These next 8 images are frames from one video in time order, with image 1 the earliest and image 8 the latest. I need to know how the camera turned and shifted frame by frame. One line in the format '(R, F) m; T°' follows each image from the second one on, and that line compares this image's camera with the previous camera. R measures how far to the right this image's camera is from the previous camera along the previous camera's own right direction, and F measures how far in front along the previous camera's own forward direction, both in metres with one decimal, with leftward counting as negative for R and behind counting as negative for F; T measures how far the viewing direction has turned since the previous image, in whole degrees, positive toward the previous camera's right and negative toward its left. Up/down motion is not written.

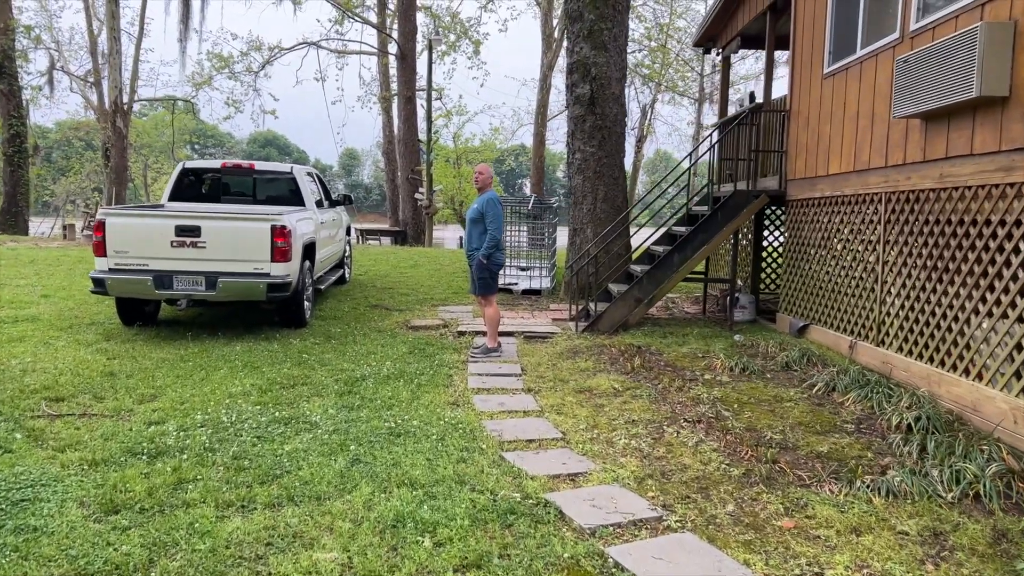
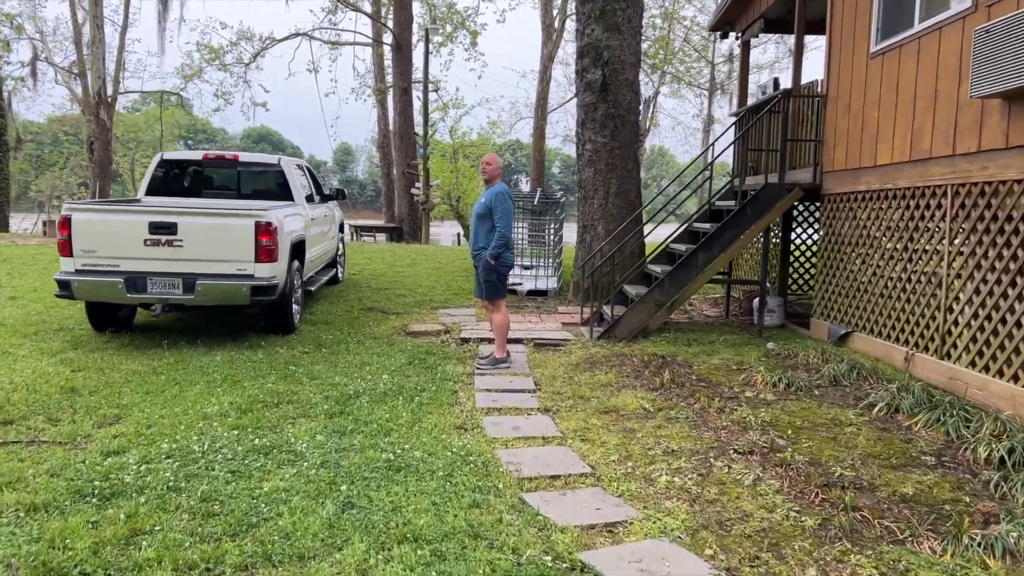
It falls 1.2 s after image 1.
(-0.1, +0.6) m; 0°
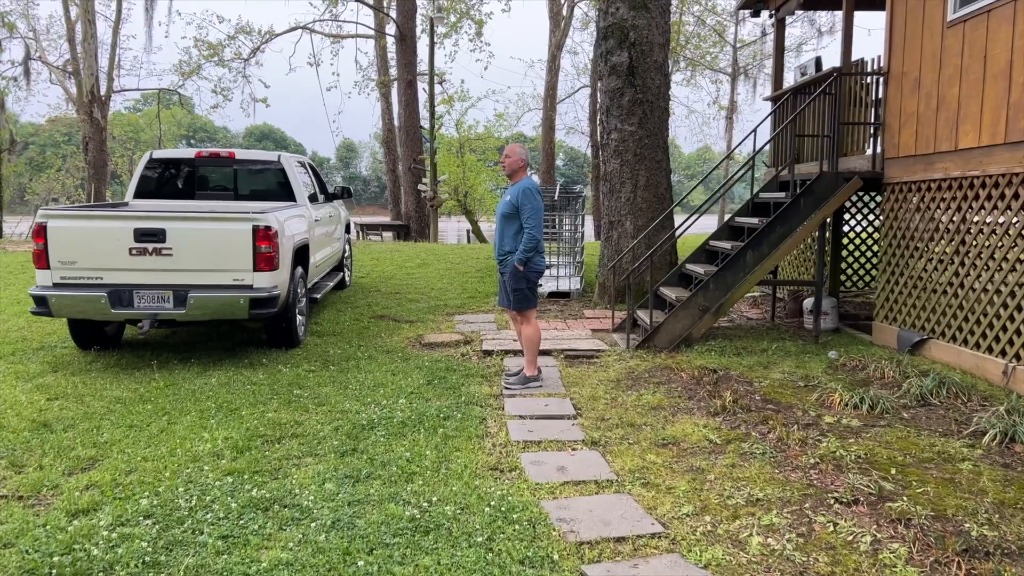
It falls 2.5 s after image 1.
(-0.2, +0.7) m; 0°
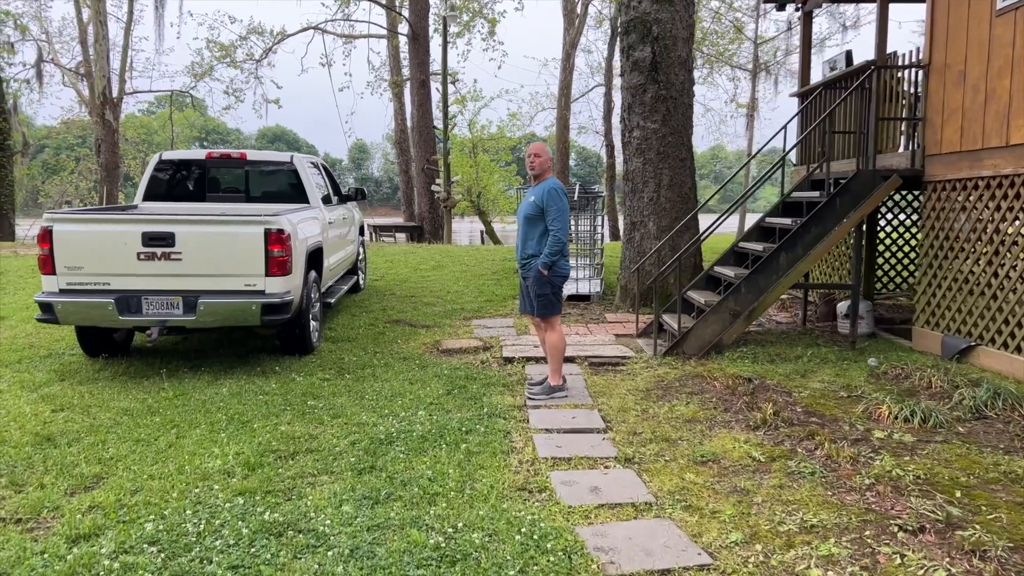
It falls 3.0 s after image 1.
(-0.1, +0.2) m; -1°
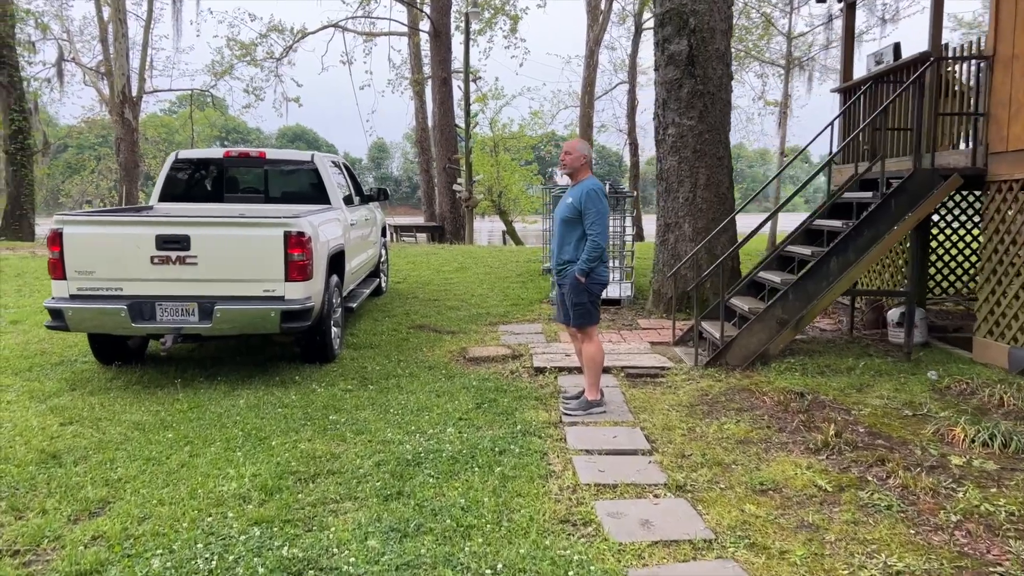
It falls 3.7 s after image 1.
(-0.1, +0.3) m; -1°
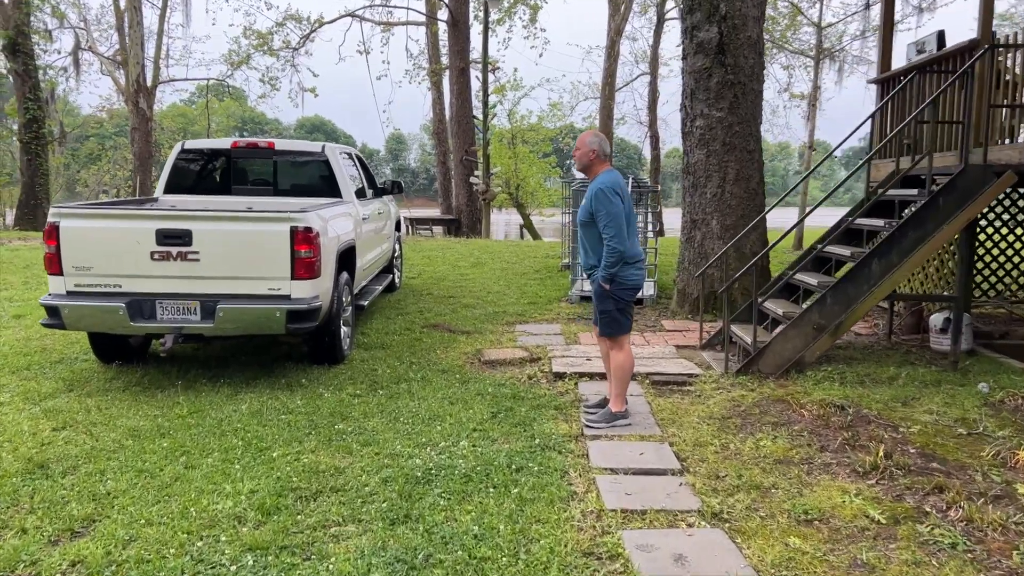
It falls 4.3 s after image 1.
(0.0, +0.3) m; -1°
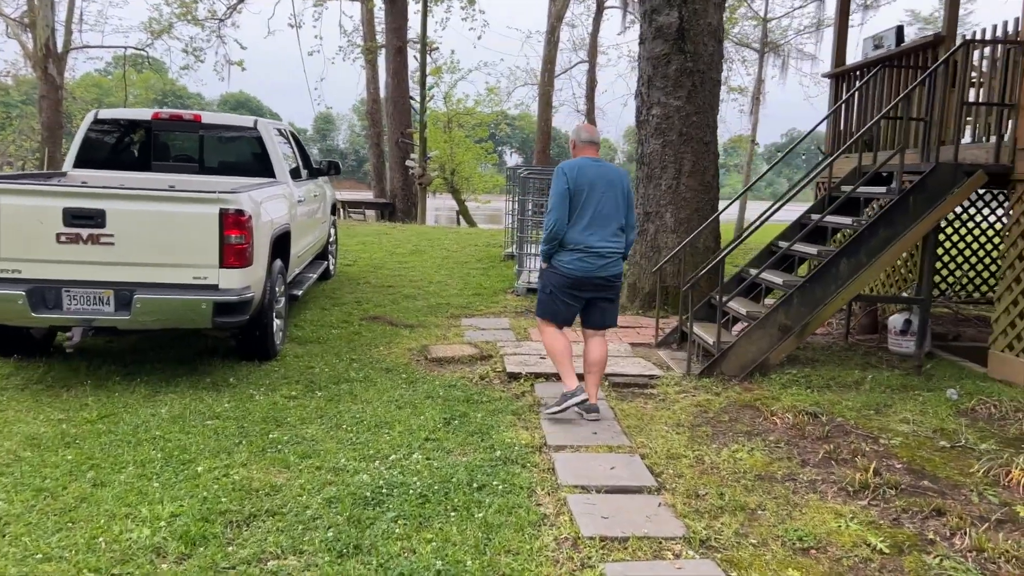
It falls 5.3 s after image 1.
(-0.1, +0.4) m; +5°
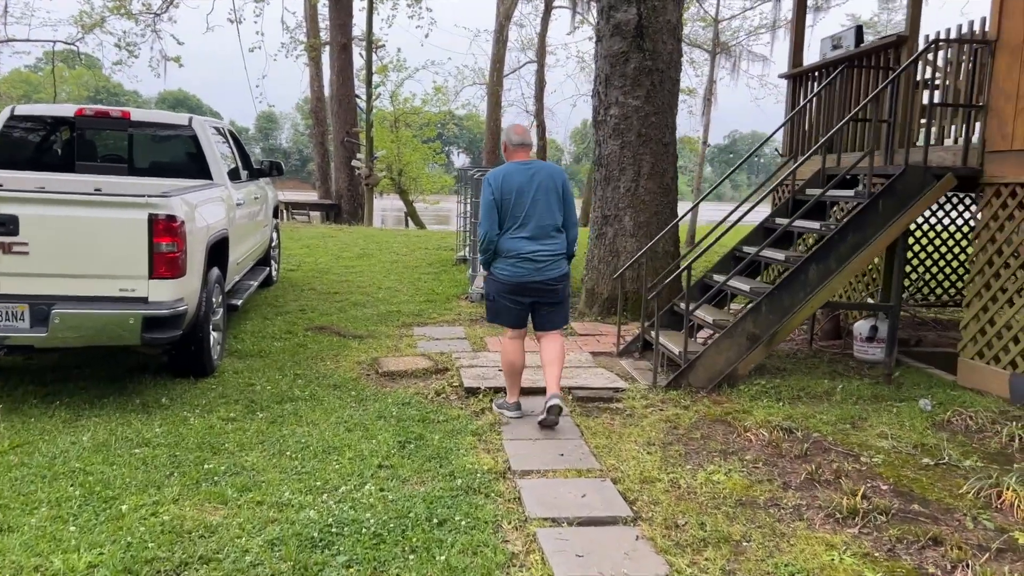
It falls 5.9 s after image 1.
(-0.1, +0.3) m; +4°
